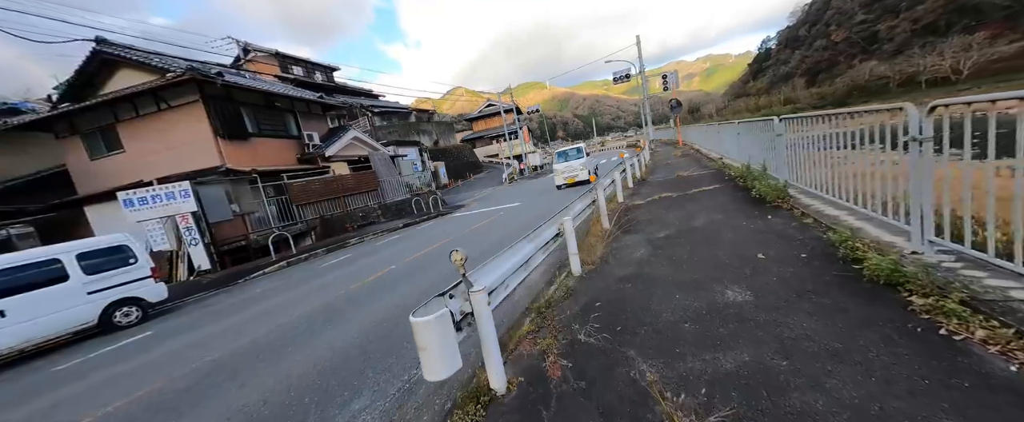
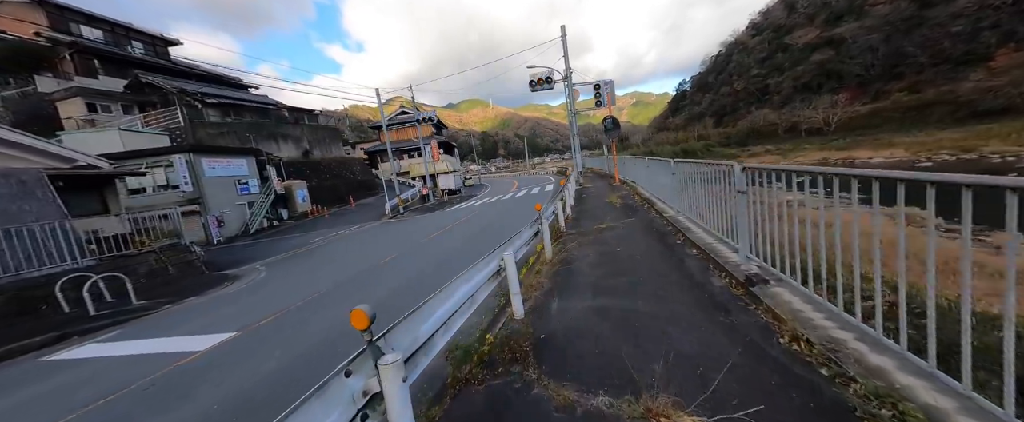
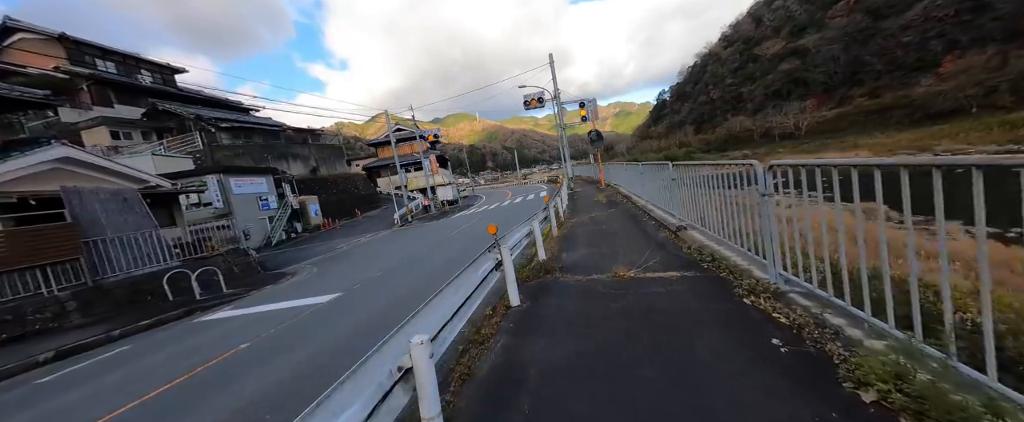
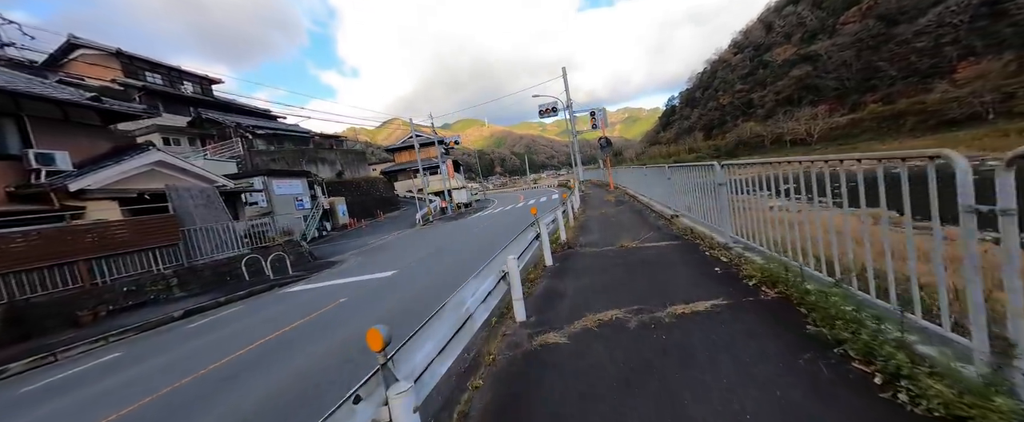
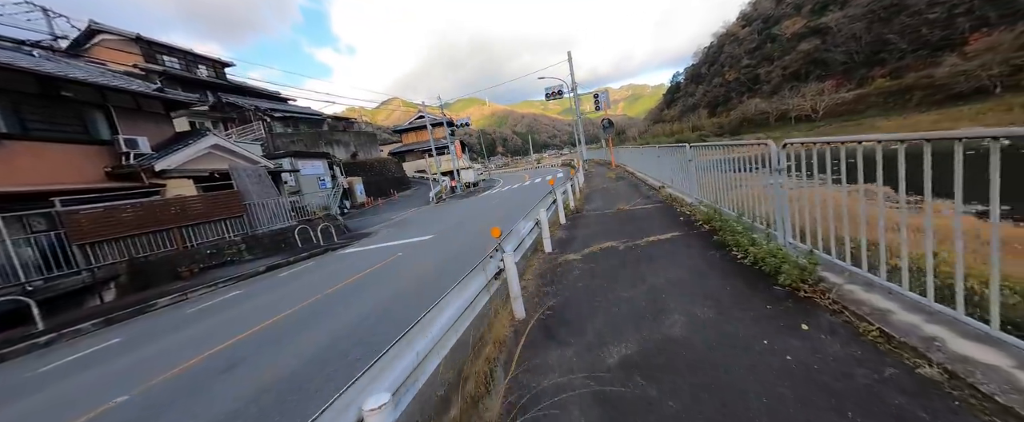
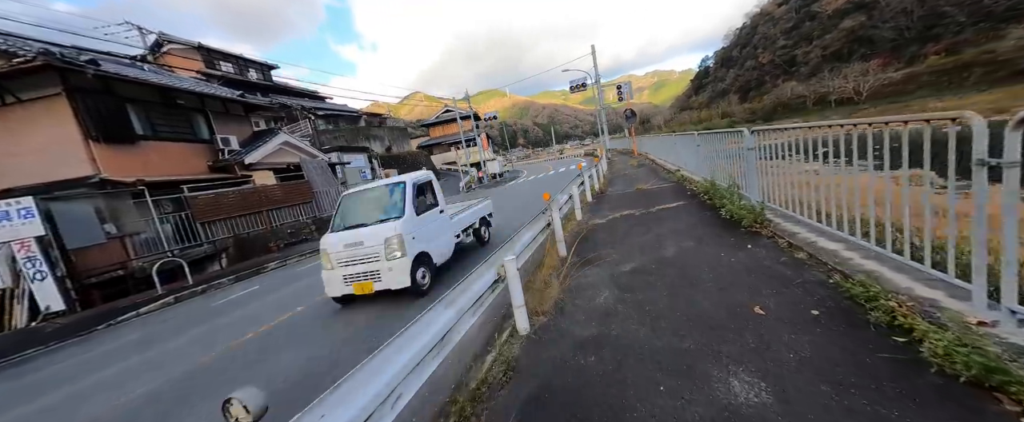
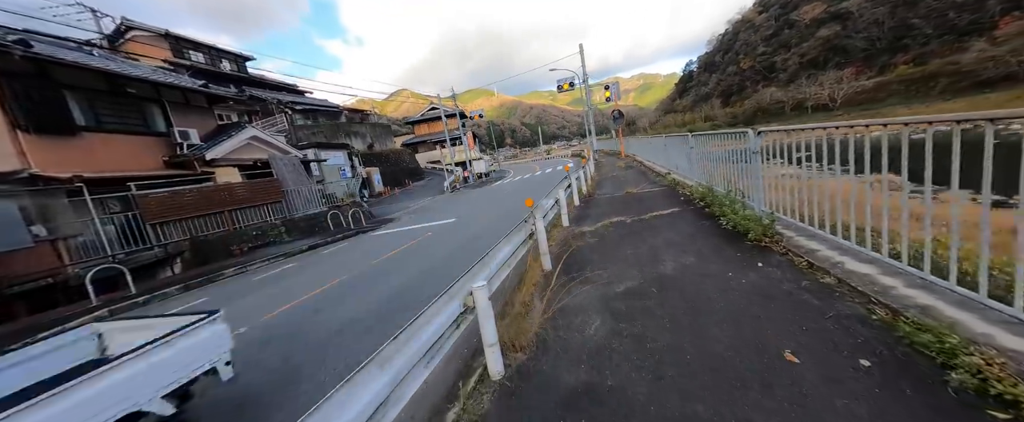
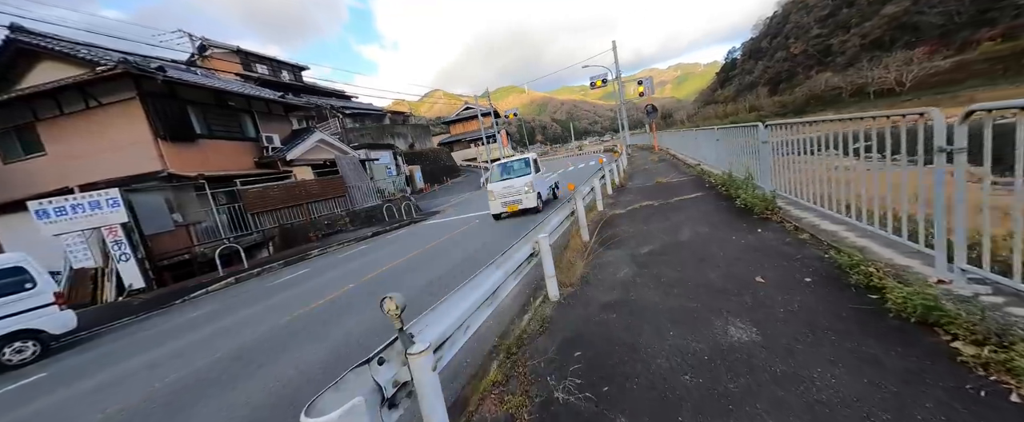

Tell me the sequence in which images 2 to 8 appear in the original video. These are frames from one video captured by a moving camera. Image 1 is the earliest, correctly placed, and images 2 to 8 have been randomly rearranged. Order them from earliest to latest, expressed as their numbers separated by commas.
8, 6, 7, 5, 4, 3, 2
